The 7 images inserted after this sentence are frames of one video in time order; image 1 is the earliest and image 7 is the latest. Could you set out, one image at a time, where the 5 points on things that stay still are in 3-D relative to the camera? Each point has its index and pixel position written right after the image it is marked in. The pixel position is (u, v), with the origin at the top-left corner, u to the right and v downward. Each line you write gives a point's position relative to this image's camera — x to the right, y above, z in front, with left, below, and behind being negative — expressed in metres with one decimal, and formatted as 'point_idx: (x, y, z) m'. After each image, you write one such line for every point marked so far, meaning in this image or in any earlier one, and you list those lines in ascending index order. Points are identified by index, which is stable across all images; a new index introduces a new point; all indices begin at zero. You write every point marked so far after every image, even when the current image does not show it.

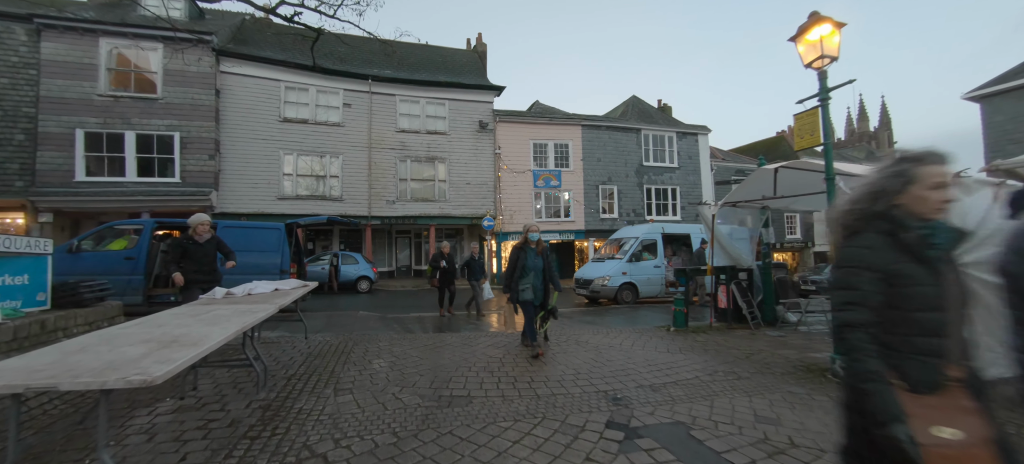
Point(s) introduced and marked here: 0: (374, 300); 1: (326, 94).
0: (-4.6, -2.3, +12.2) m
1: (-8.9, +6.6, +18.0) m
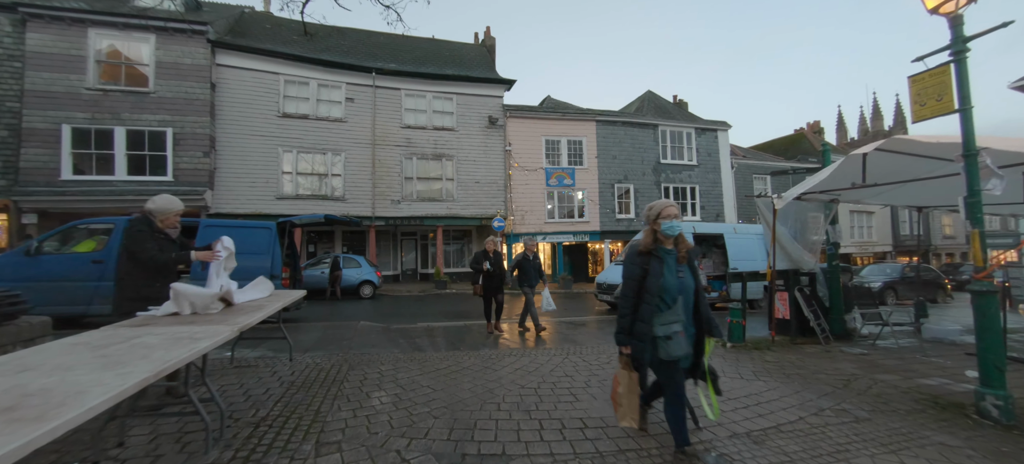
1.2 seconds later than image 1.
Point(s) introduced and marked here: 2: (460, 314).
0: (-4.1, -2.3, +11.3) m
1: (-8.4, +6.6, +17.1) m
2: (-1.4, -2.2, +10.0) m
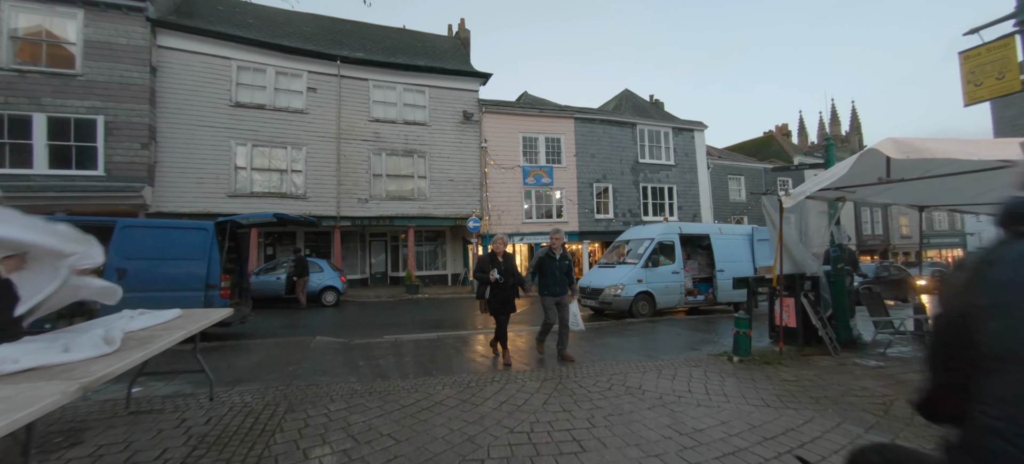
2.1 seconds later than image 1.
0: (-4.7, -2.3, +10.2) m
1: (-9.4, +6.5, +15.7) m
2: (-2.0, -2.2, +9.1) m
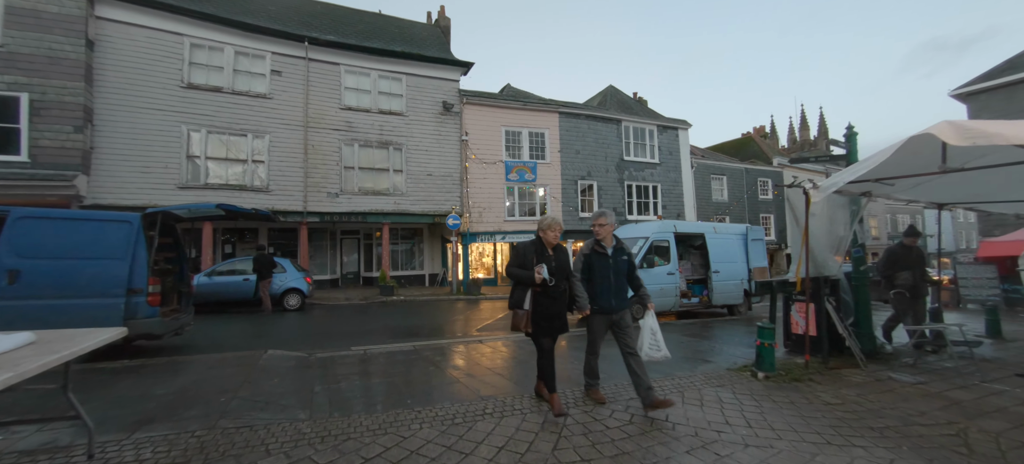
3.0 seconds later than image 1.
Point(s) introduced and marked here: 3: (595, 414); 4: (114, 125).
0: (-5.1, -2.2, +9.1) m
1: (-10.1, +6.7, +14.3) m
2: (-2.3, -2.1, +8.2) m
3: (+0.7, -1.5, +3.2) m
4: (-13.5, +3.6, +12.7) m
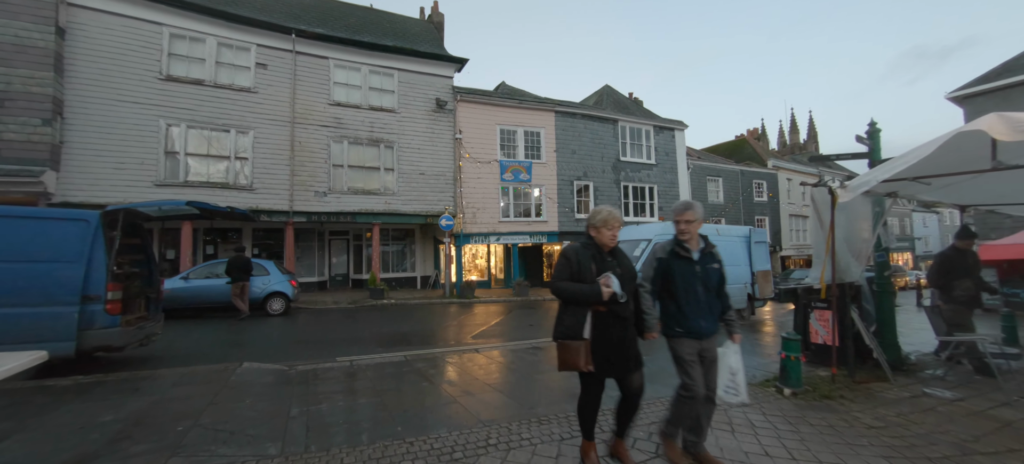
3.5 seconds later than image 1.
0: (-5.2, -2.2, +8.5) m
1: (-10.2, +6.7, +13.7) m
2: (-2.3, -2.2, +7.7) m
3: (+0.7, -1.6, +2.8) m
4: (-13.6, +3.6, +12.0) m
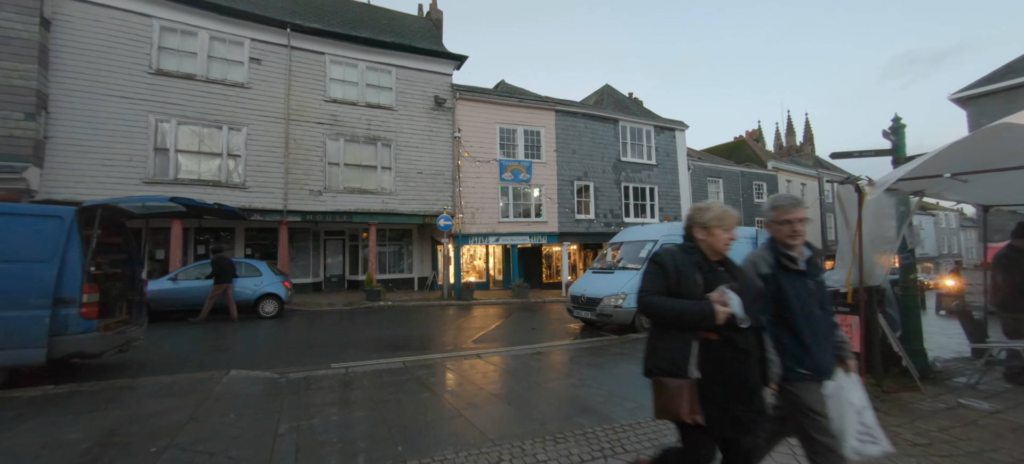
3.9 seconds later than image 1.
0: (-5.1, -2.2, +8.2) m
1: (-10.2, +6.7, +13.3) m
2: (-2.3, -2.1, +7.4) m
3: (+0.8, -1.5, +2.5) m
4: (-13.6, +3.7, +11.6) m
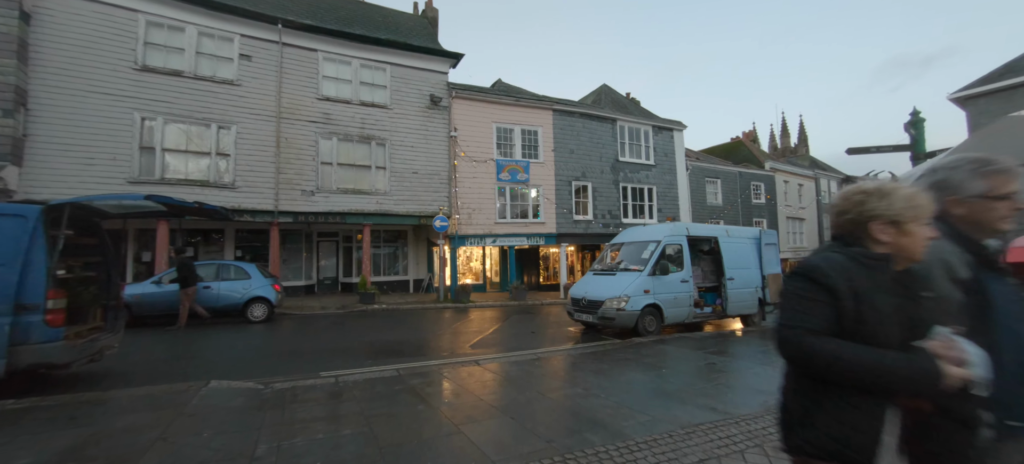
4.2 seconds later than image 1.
0: (-5.2, -2.2, +7.8) m
1: (-10.3, +6.6, +12.9) m
2: (-2.3, -2.2, +7.1) m
3: (+0.9, -1.5, +2.2) m
4: (-13.7, +3.6, +11.2) m
